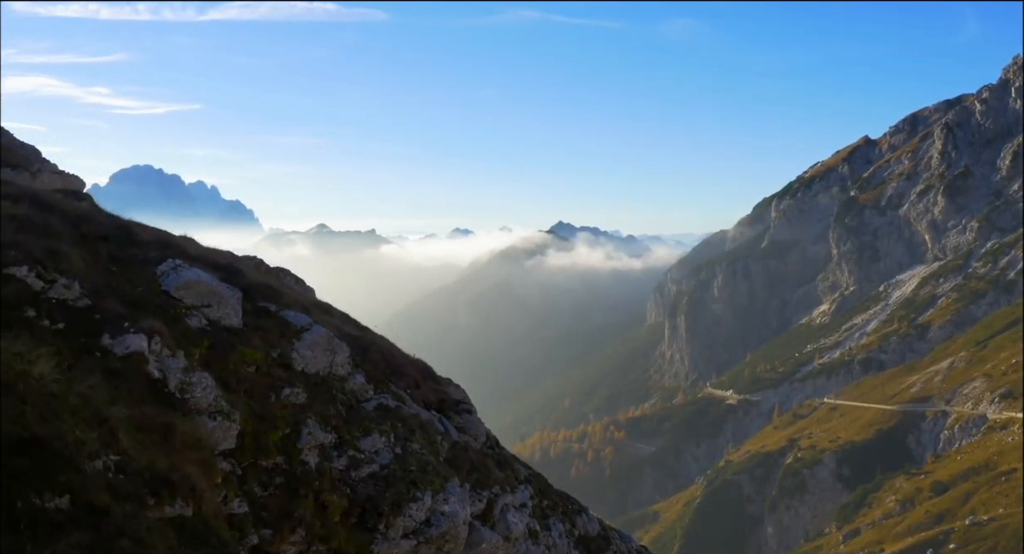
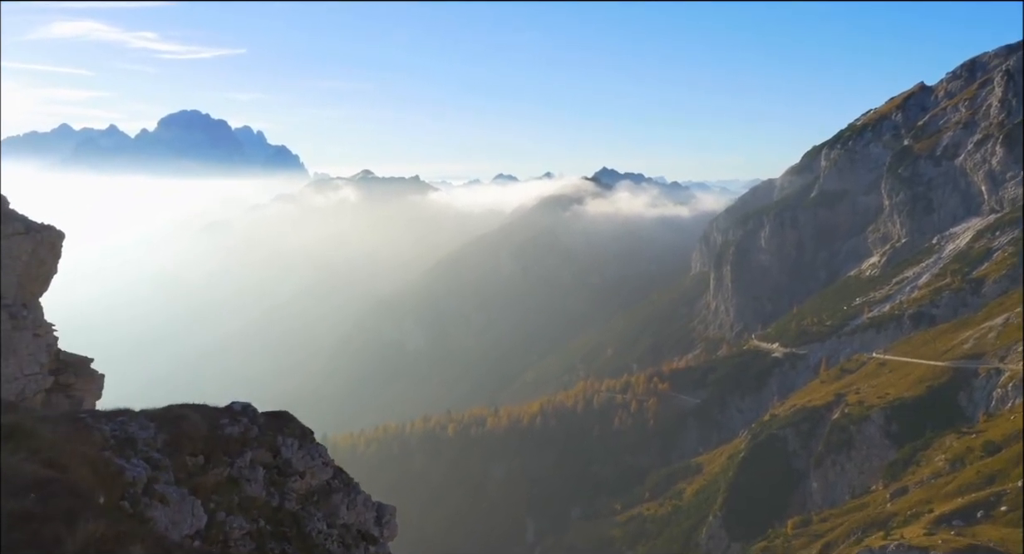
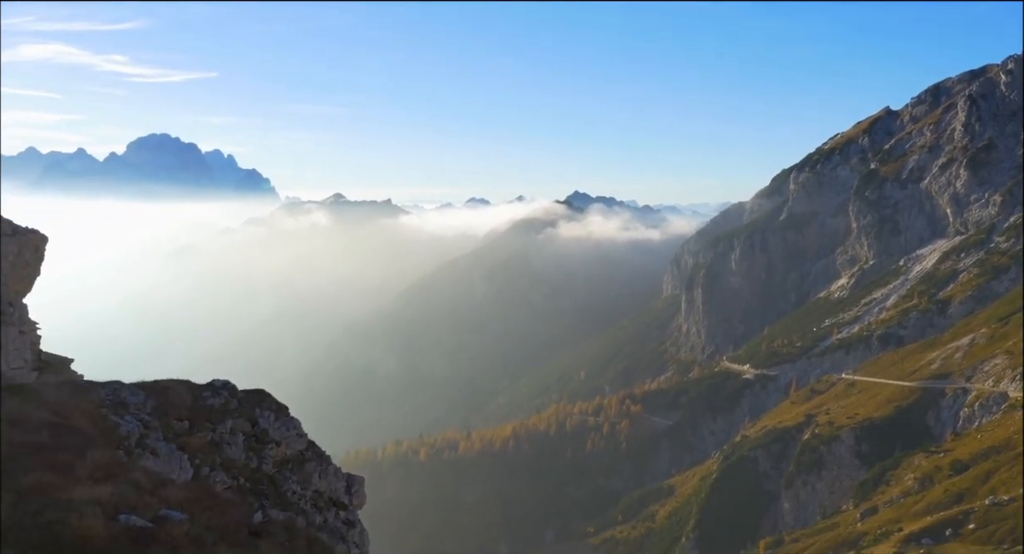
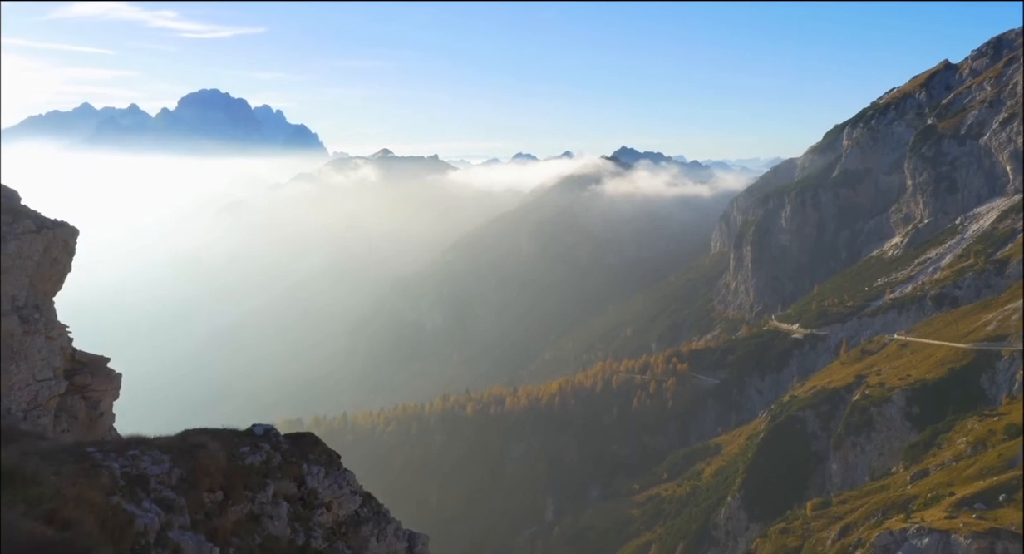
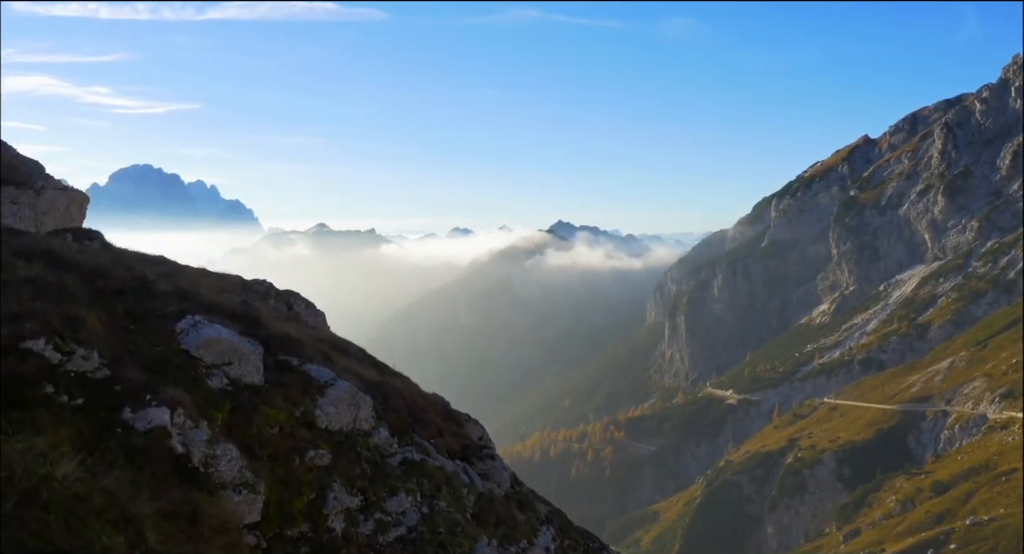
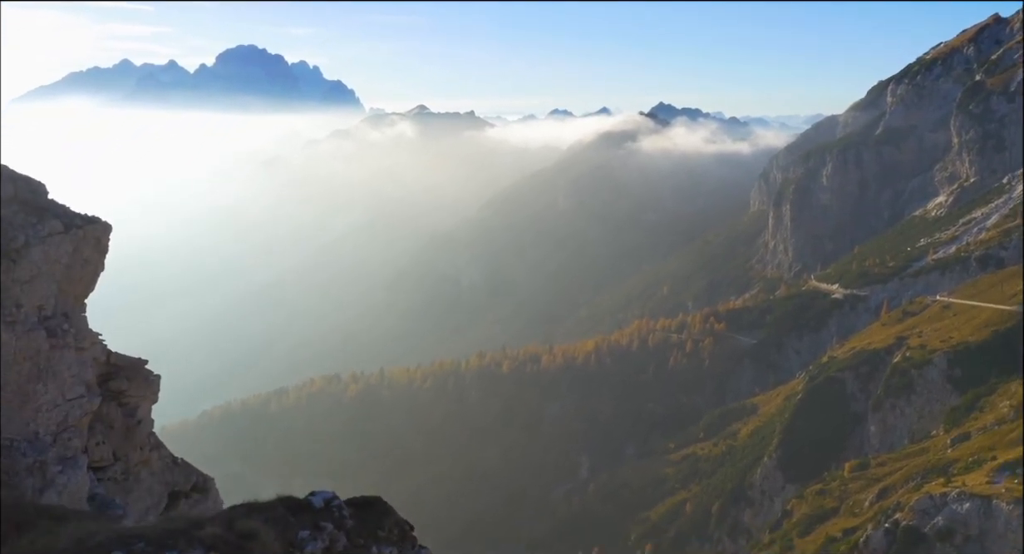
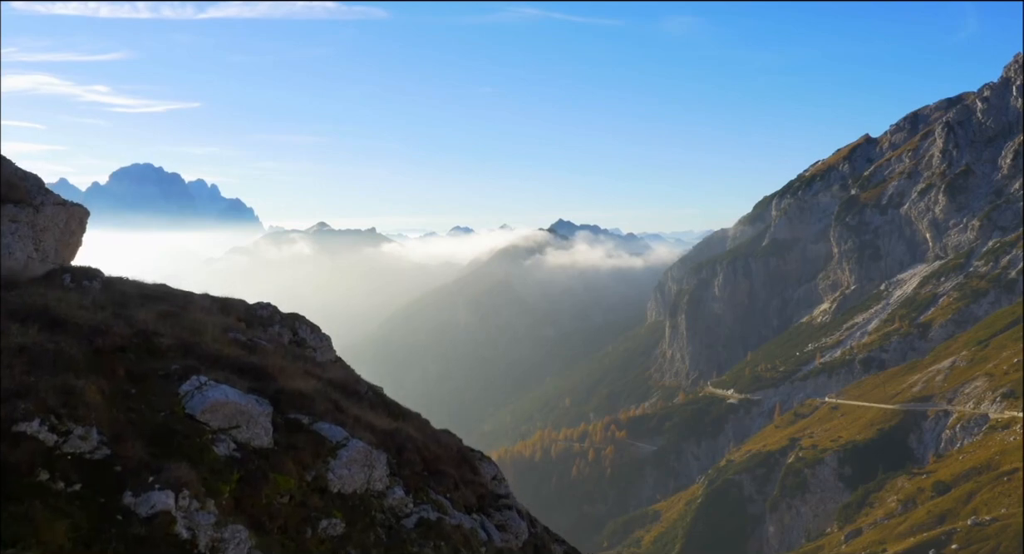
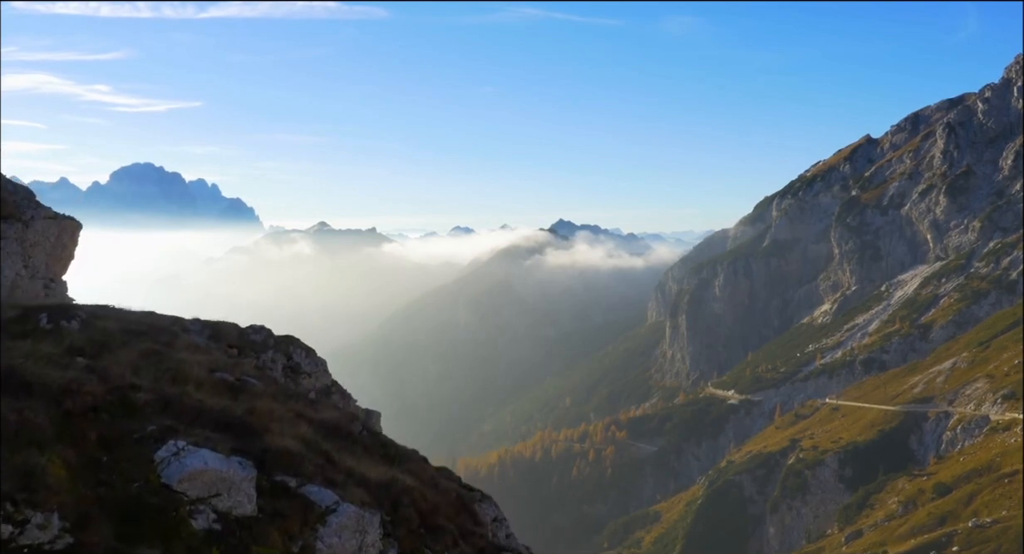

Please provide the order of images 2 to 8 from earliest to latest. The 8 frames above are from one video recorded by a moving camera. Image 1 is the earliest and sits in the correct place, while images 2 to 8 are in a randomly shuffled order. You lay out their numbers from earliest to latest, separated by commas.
5, 7, 8, 3, 2, 4, 6
